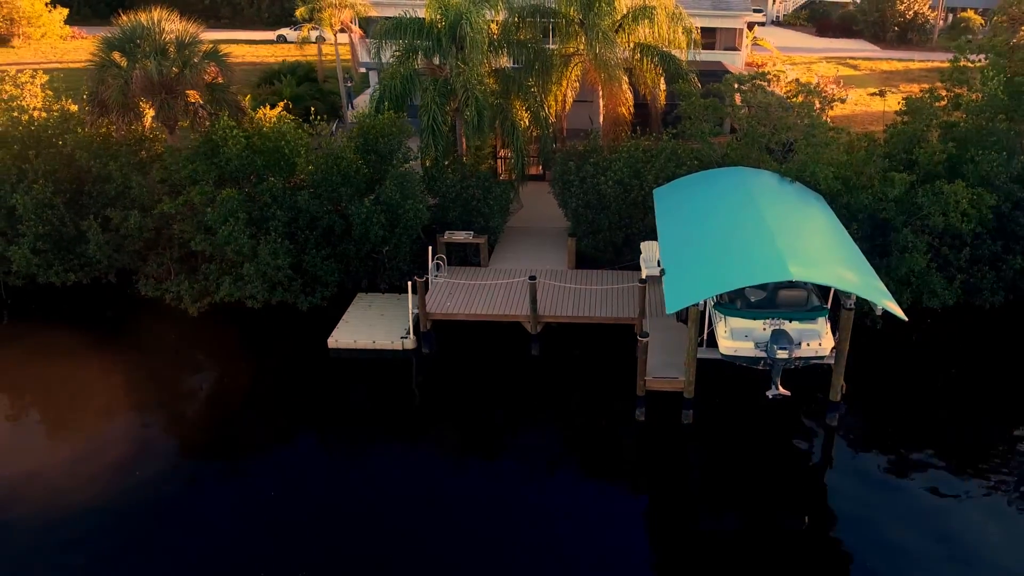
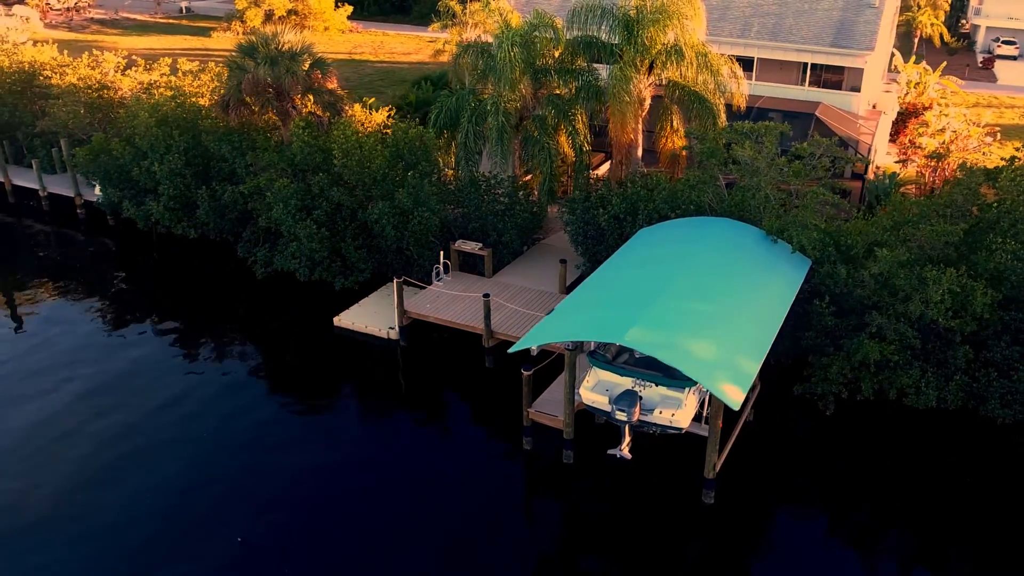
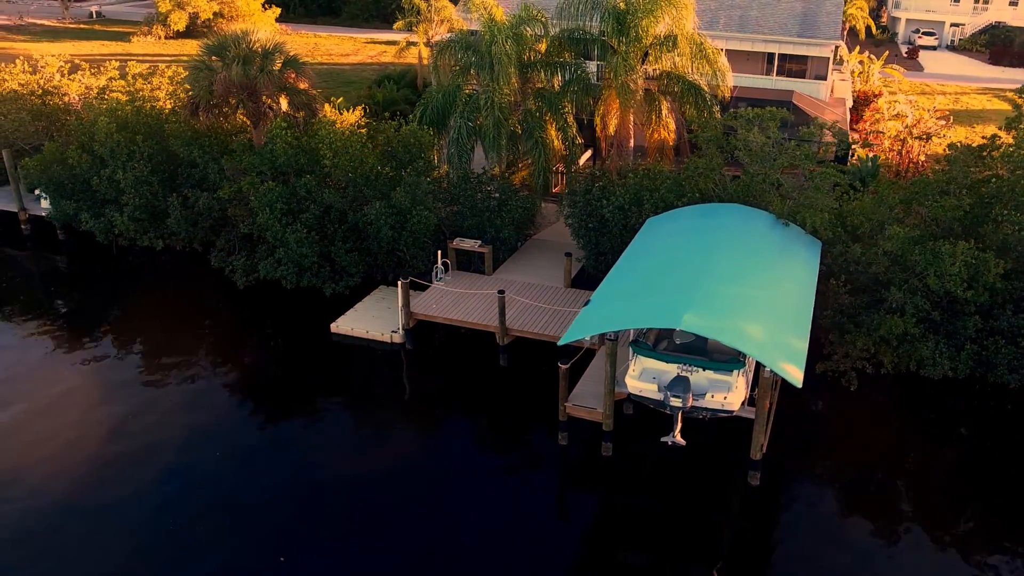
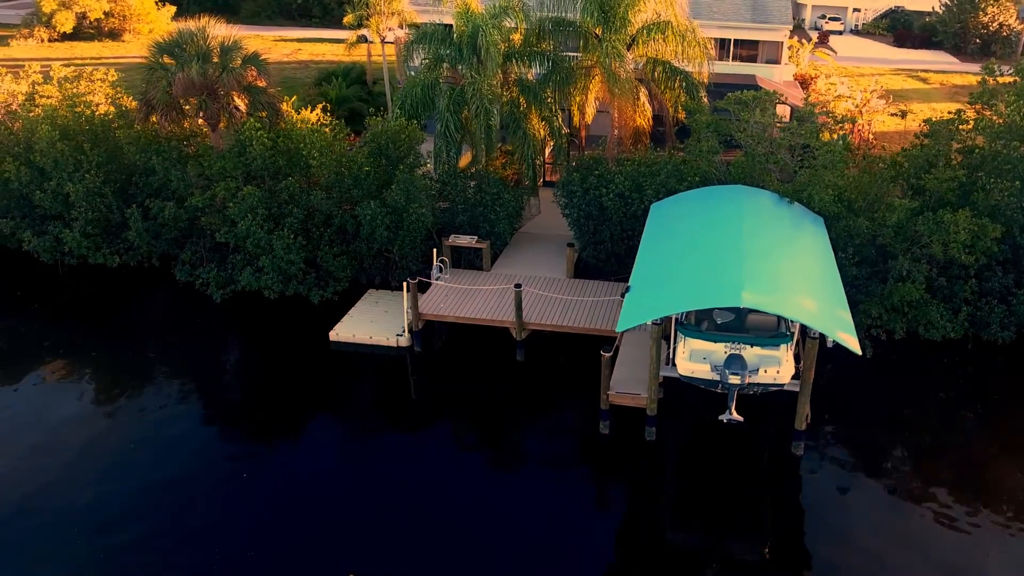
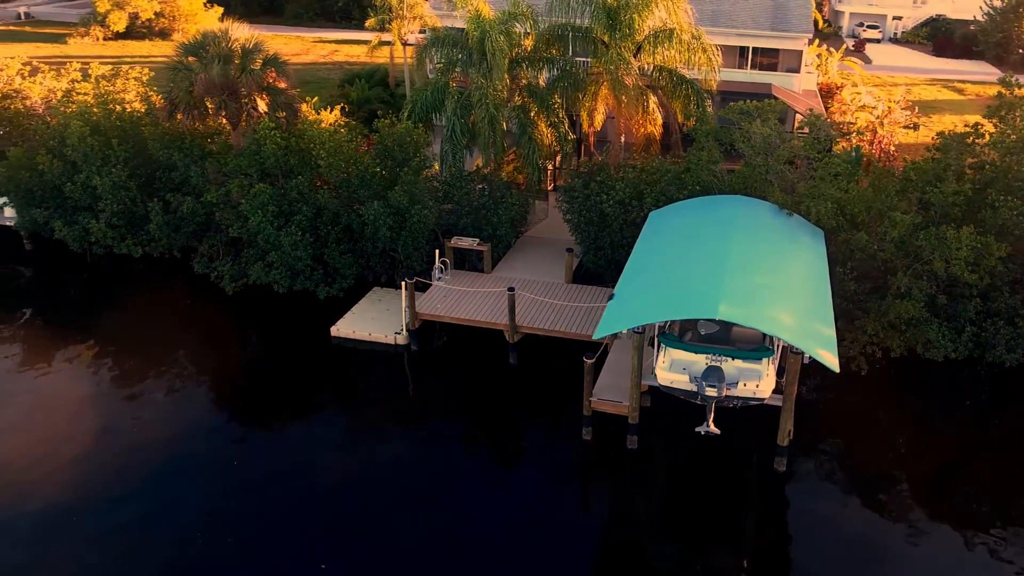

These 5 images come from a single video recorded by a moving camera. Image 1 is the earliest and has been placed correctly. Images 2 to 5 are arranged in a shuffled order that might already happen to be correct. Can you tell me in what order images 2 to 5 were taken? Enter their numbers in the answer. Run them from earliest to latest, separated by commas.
4, 5, 3, 2
